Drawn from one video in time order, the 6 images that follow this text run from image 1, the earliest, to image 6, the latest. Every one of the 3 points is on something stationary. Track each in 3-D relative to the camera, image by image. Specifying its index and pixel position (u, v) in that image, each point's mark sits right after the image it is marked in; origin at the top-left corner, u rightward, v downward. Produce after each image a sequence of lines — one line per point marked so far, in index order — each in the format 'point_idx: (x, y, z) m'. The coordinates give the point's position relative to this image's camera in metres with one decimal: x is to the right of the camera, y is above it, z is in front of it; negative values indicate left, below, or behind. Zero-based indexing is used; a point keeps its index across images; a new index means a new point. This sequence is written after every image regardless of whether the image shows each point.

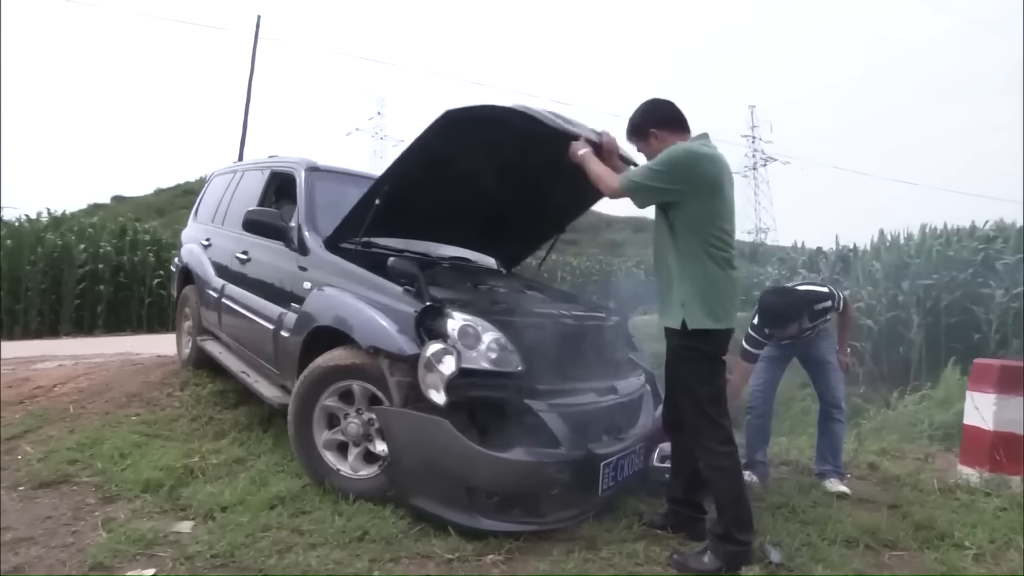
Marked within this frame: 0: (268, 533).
0: (-0.9, -0.9, +2.9) m
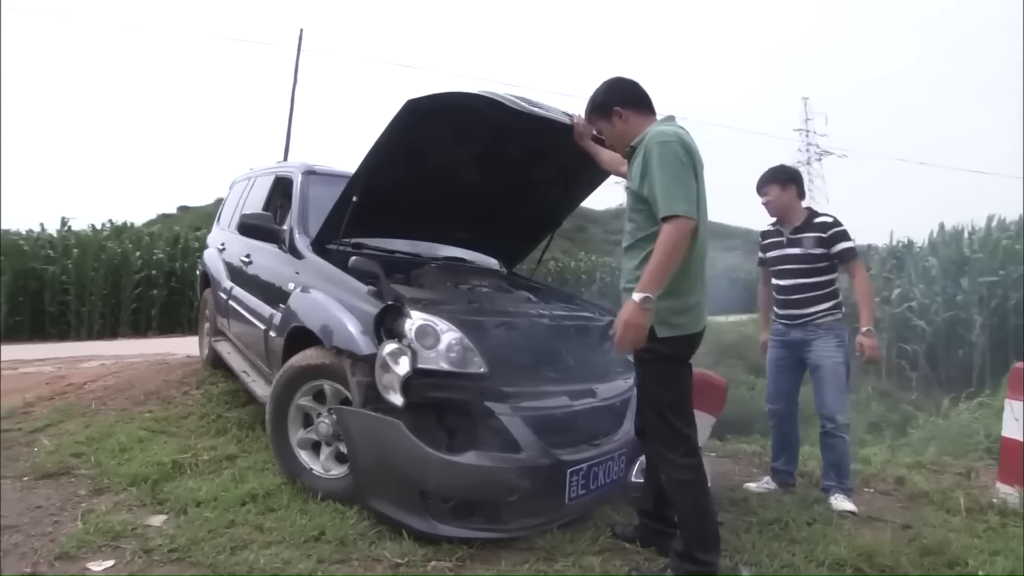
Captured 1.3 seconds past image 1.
0: (-1.1, -0.9, +3.0) m
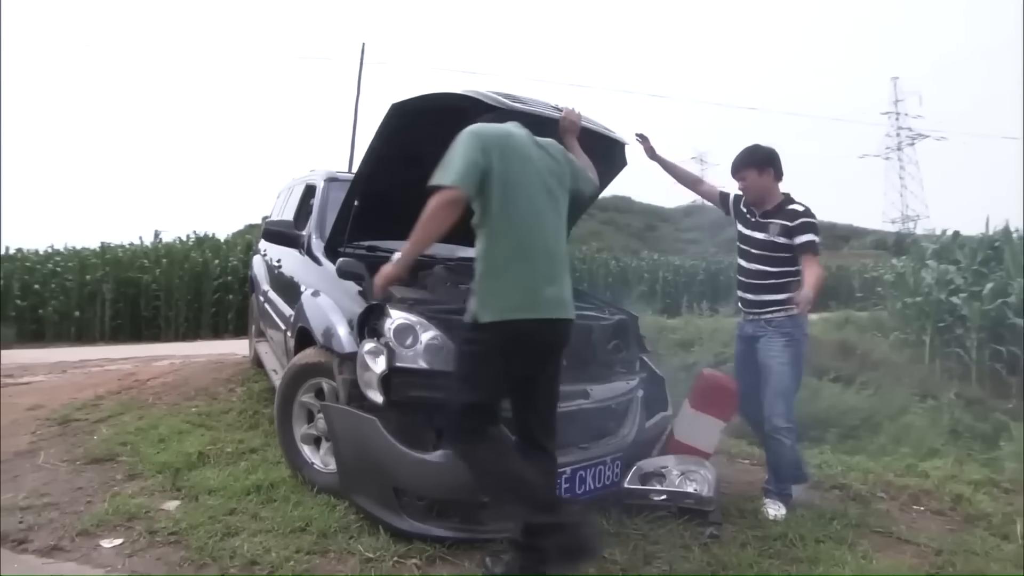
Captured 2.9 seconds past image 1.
0: (-1.2, -1.0, +3.3) m
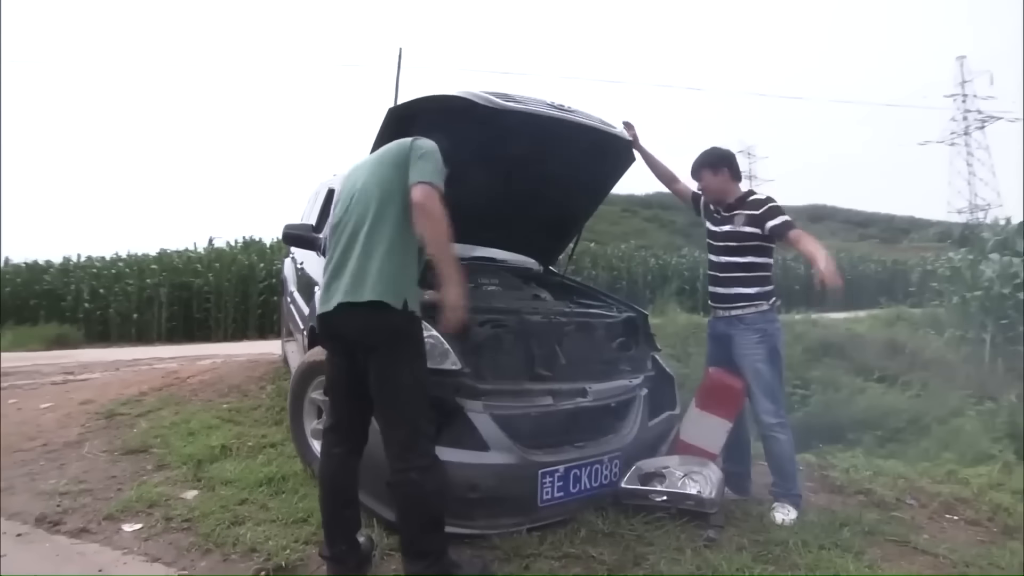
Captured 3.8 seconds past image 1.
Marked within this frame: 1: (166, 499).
0: (-1.2, -1.0, +3.4) m
1: (-1.6, -1.0, +3.5) m
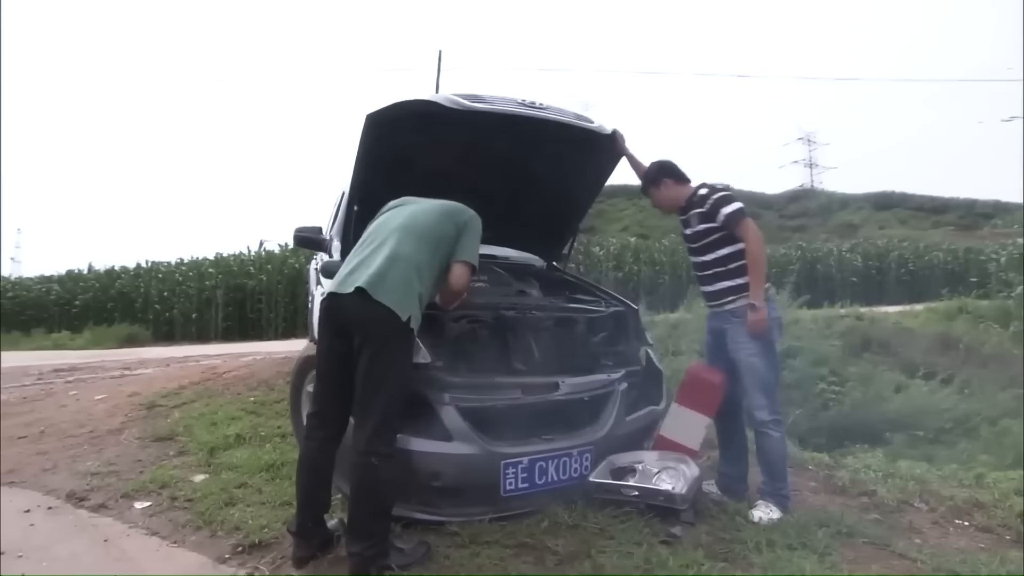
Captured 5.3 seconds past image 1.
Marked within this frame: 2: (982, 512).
0: (-1.3, -0.9, +3.6) m
1: (-1.6, -0.9, +3.8) m
2: (+1.8, -0.9, +3.0) m
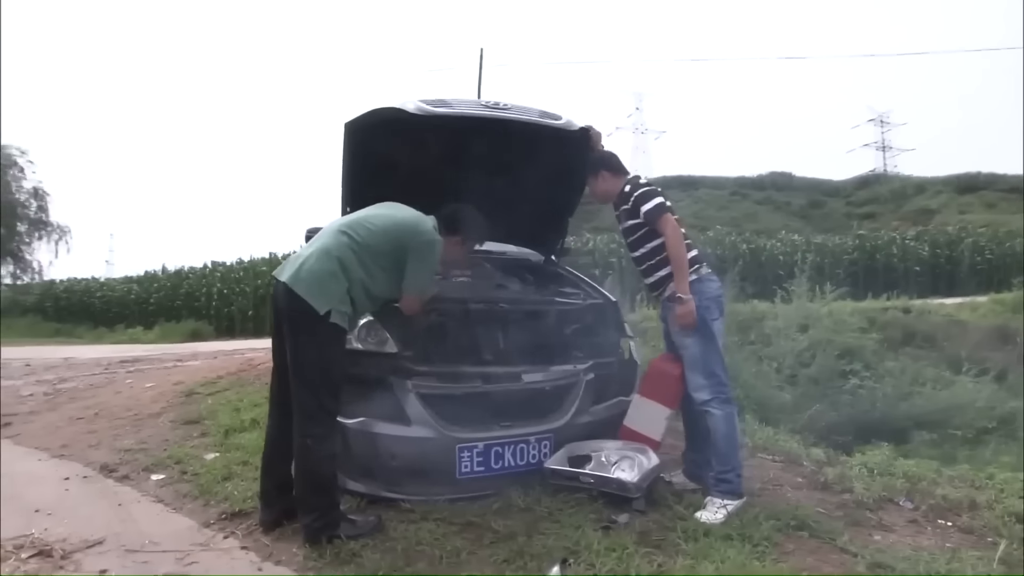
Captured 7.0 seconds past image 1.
0: (-1.4, -0.9, +3.9) m
1: (-1.7, -0.9, +4.1) m
2: (+1.6, -0.8, +2.7) m
